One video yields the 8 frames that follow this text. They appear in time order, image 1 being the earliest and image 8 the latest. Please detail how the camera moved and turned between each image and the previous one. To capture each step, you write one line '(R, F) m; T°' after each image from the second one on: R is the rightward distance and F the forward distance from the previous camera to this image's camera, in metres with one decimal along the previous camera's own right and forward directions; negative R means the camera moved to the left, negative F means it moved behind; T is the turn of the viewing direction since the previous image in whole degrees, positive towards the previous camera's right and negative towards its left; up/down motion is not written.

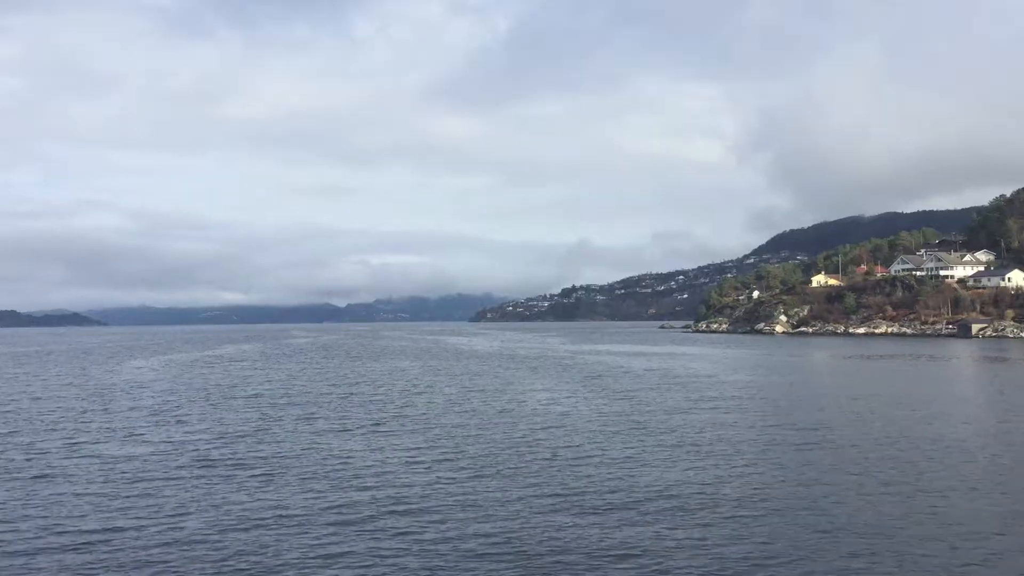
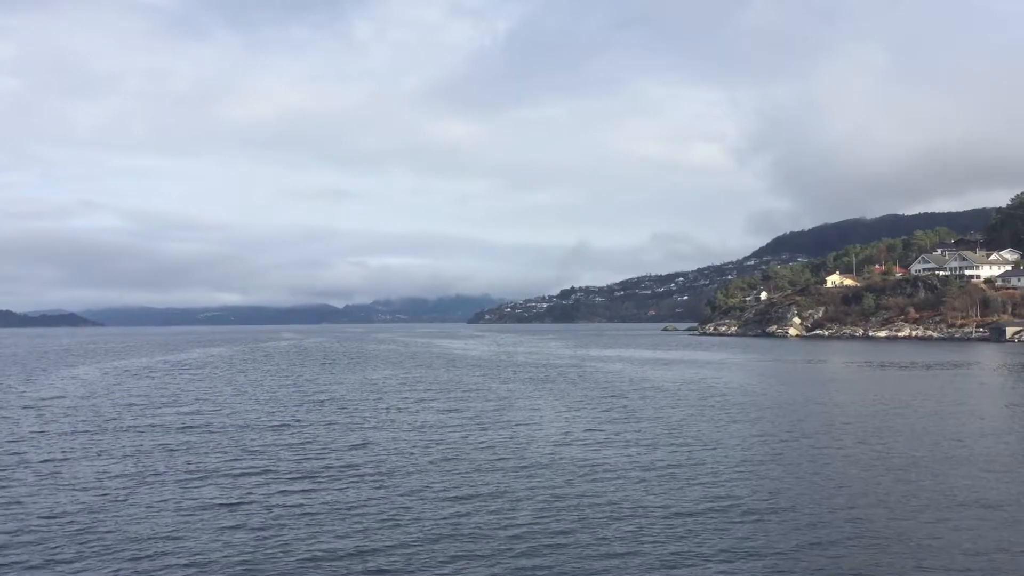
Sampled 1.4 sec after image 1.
(0.0, +7.8) m; 0°
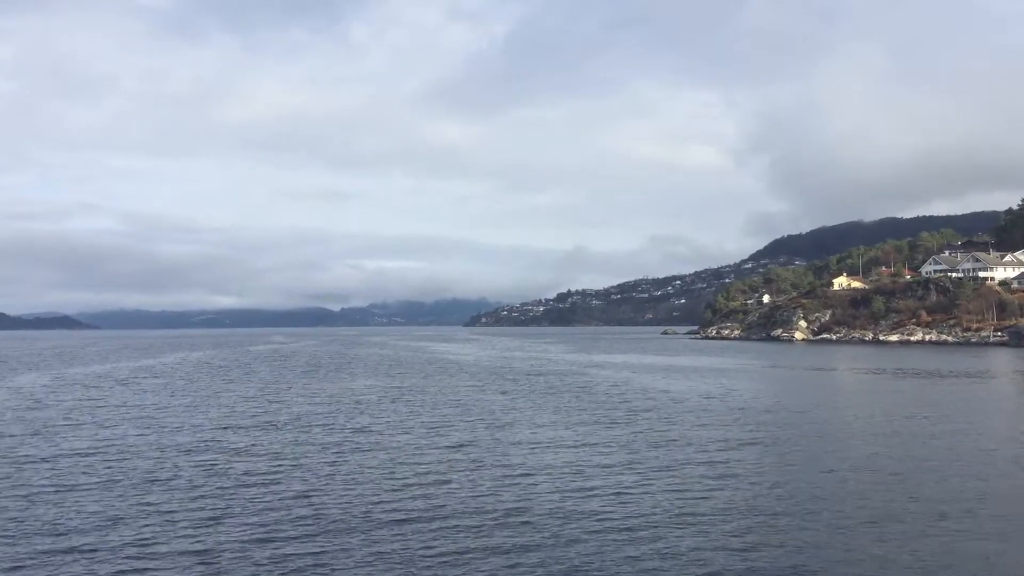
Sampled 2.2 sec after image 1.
(-0.1, +4.8) m; 0°
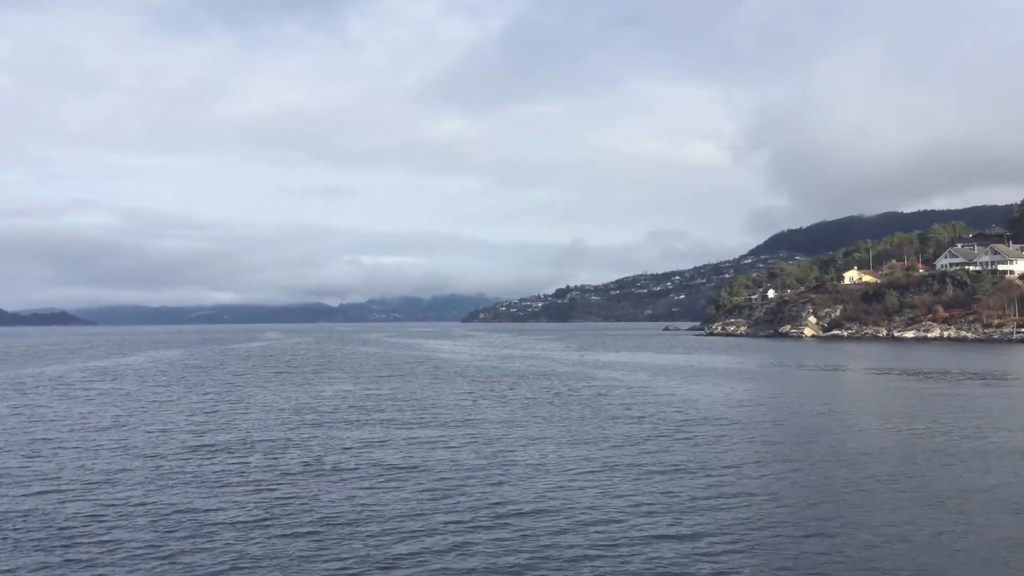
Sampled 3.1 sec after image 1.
(0.0, +5.1) m; 0°
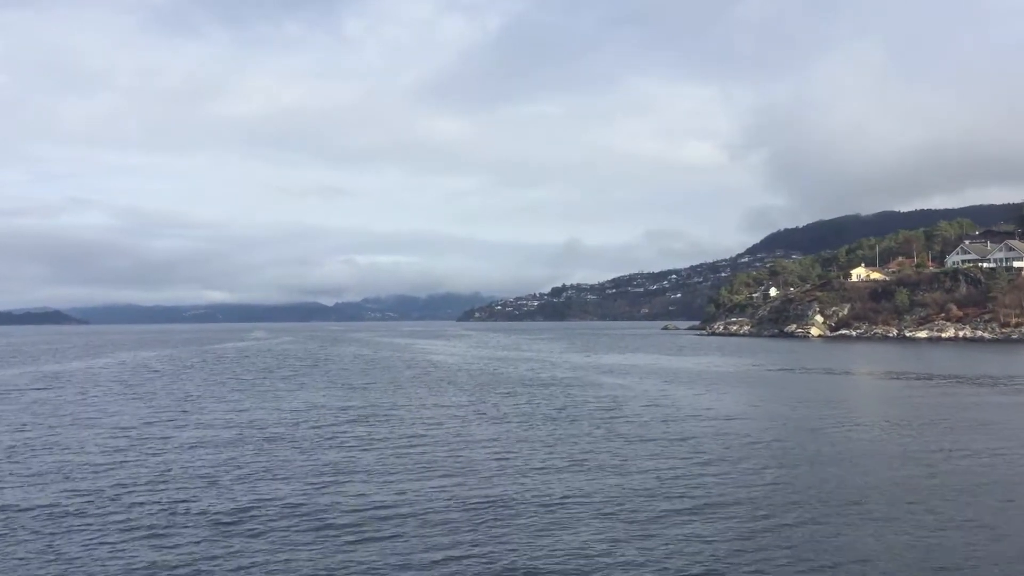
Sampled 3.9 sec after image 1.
(0.0, +4.7) m; 0°
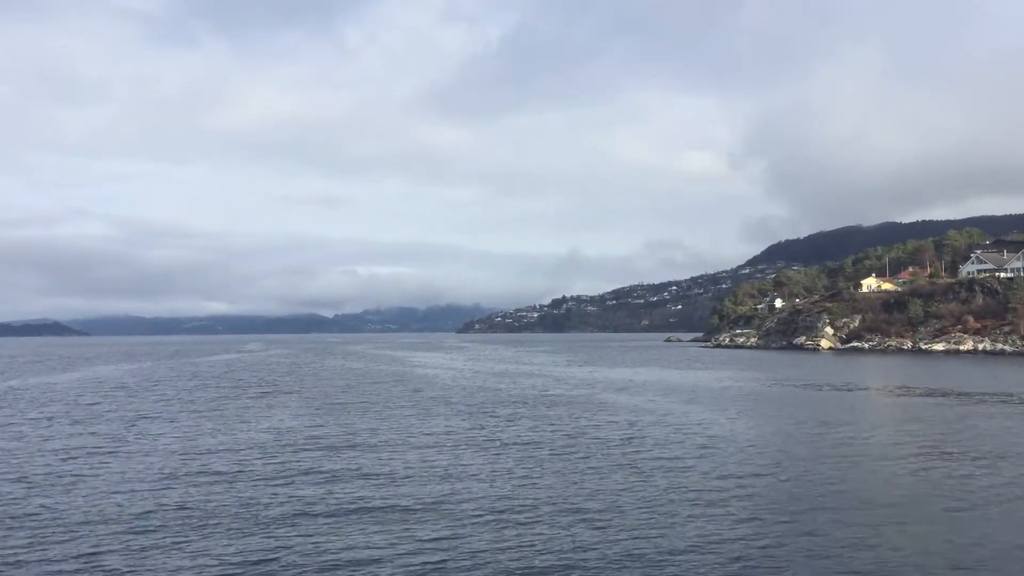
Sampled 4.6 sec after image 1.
(0.0, +4.0) m; 0°
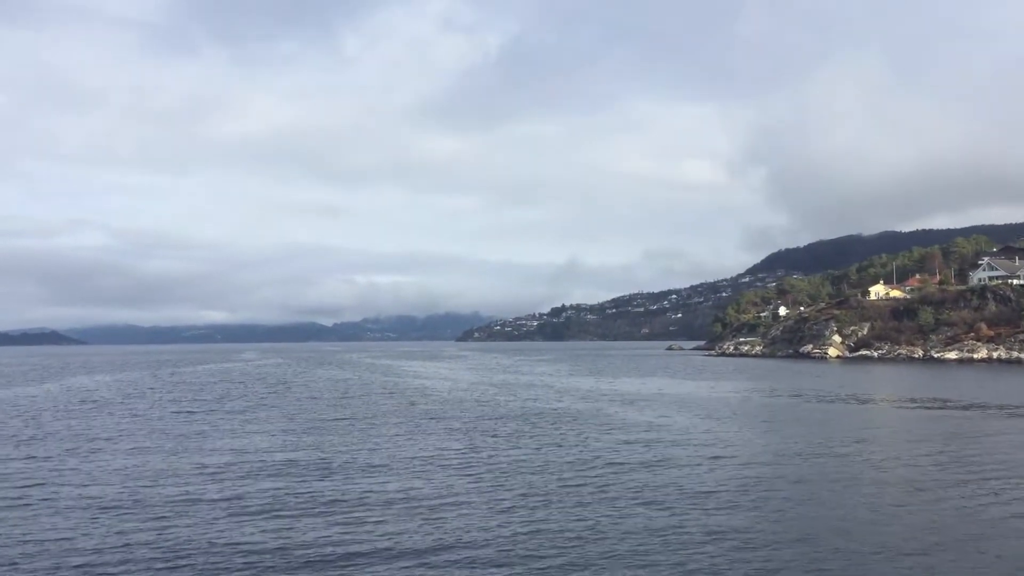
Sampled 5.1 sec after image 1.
(-0.1, +2.9) m; 0°
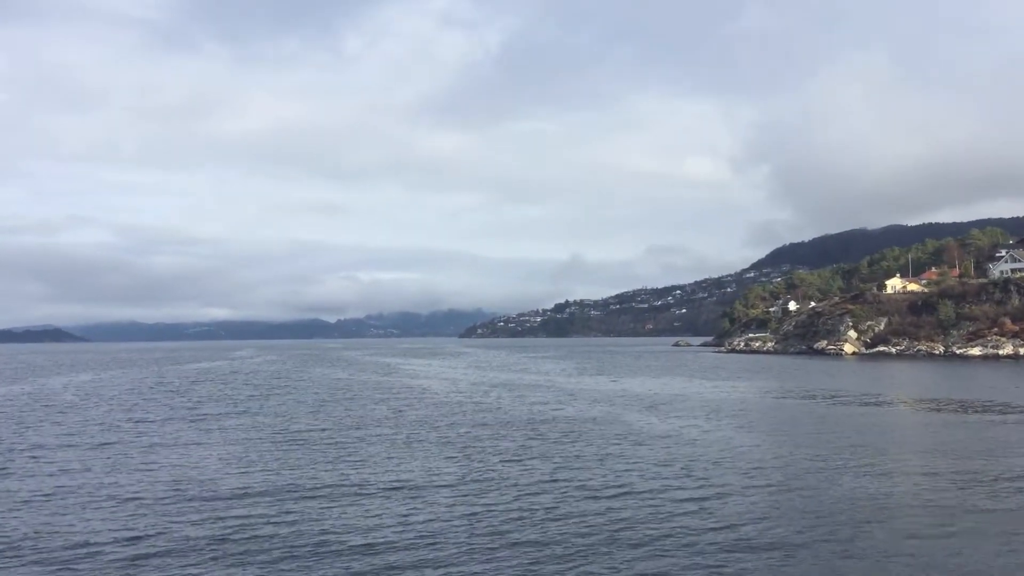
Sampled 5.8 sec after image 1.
(-0.1, +4.1) m; 0°
